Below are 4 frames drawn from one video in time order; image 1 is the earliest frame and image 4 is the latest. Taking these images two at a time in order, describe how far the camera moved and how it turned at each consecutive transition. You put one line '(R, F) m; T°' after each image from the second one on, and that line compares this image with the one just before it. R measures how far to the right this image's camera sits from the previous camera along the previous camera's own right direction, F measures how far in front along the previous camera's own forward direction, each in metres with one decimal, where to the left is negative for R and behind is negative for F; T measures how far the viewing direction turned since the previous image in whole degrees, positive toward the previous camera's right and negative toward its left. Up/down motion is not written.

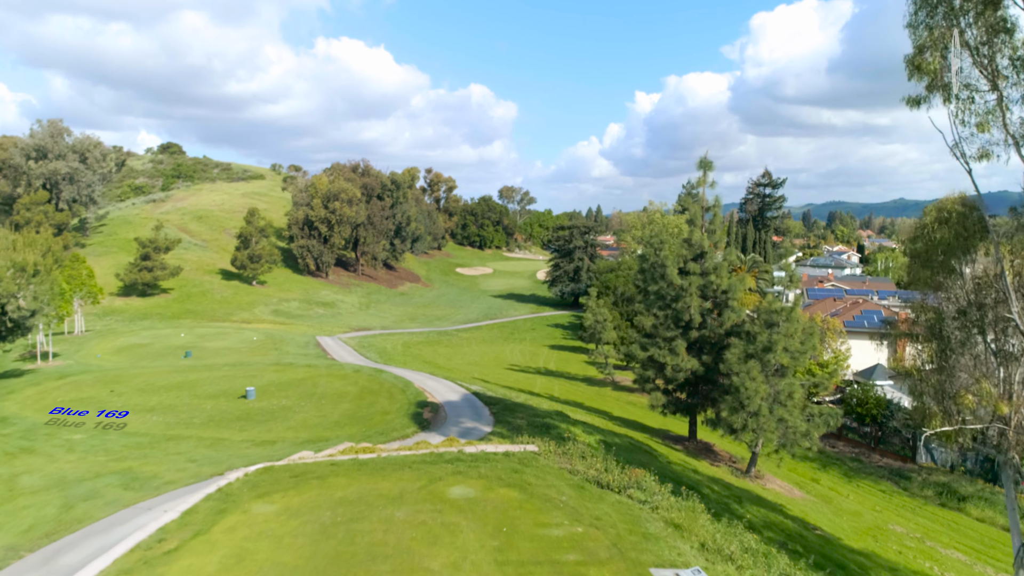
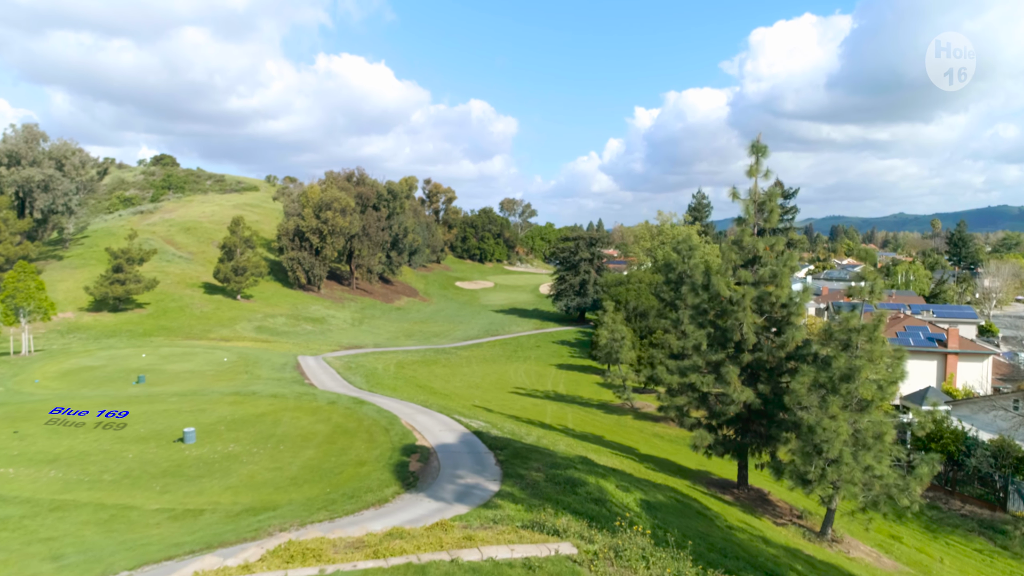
(-0.4, +5.5) m; 0°
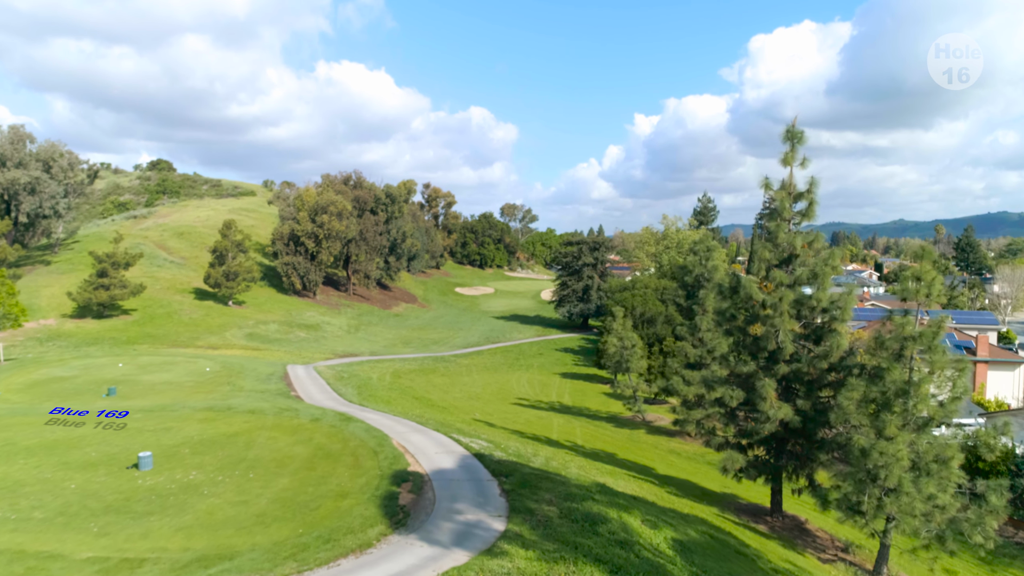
(-0.2, +2.7) m; 0°
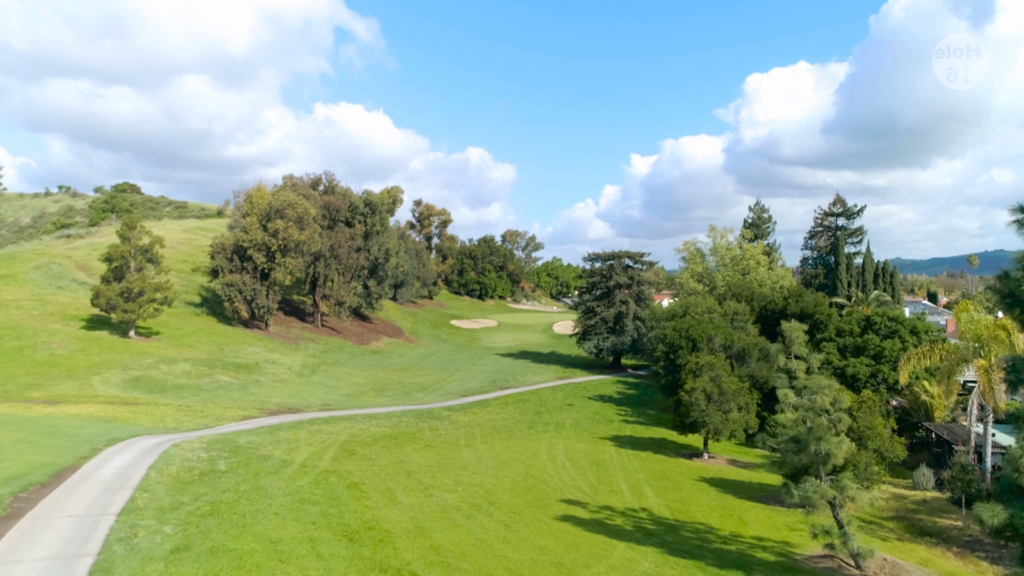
(-1.9, +21.0) m; 0°
